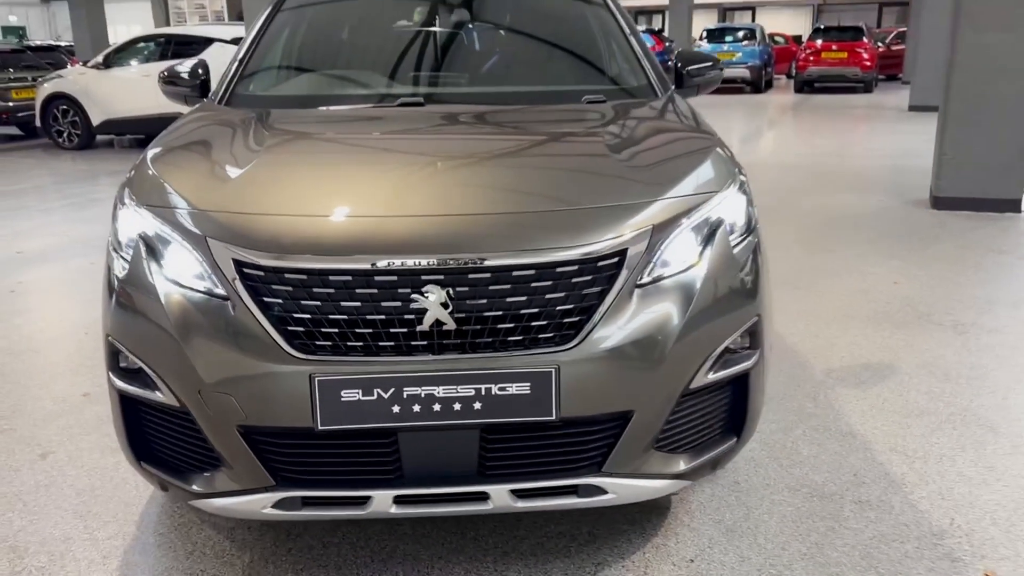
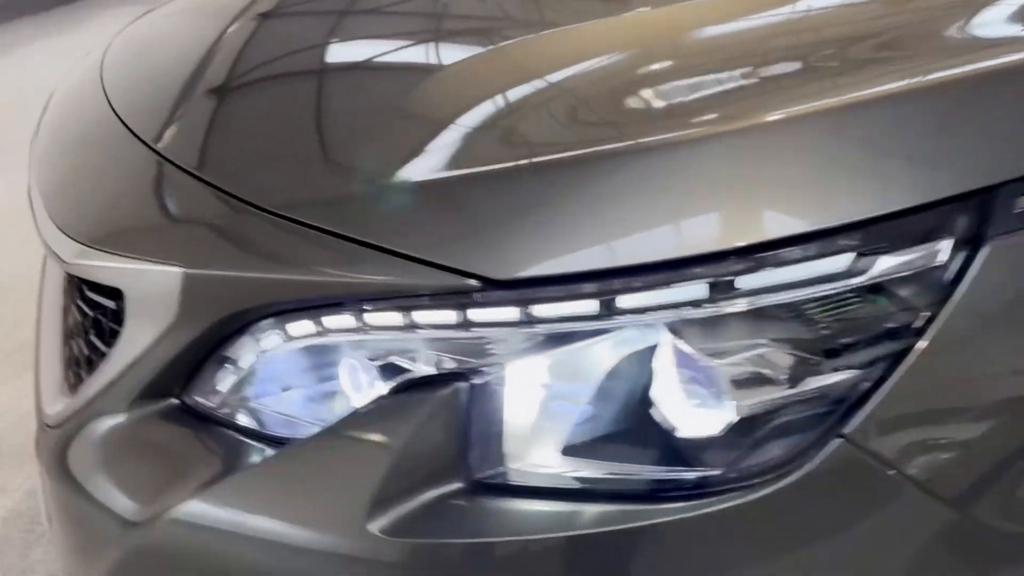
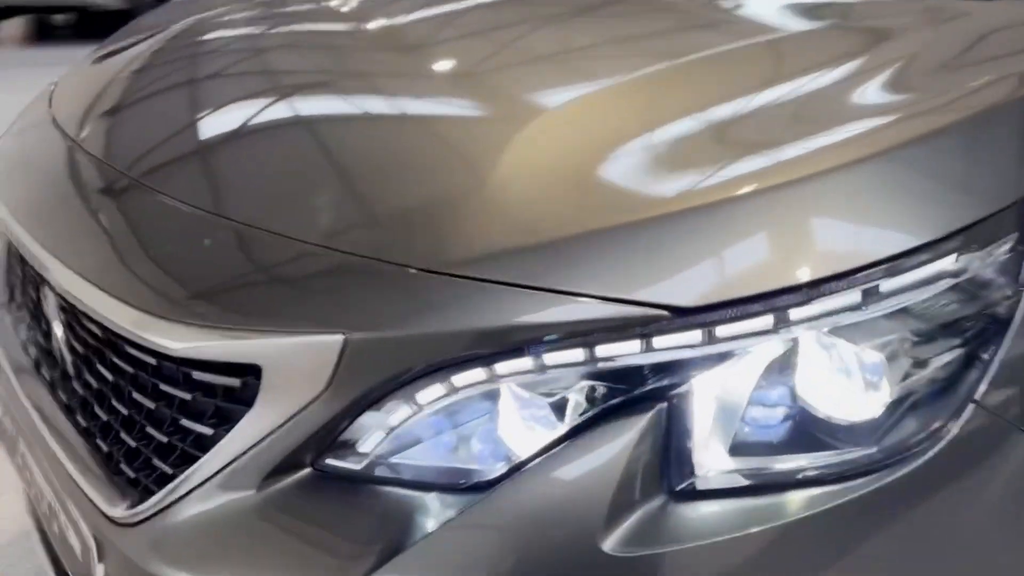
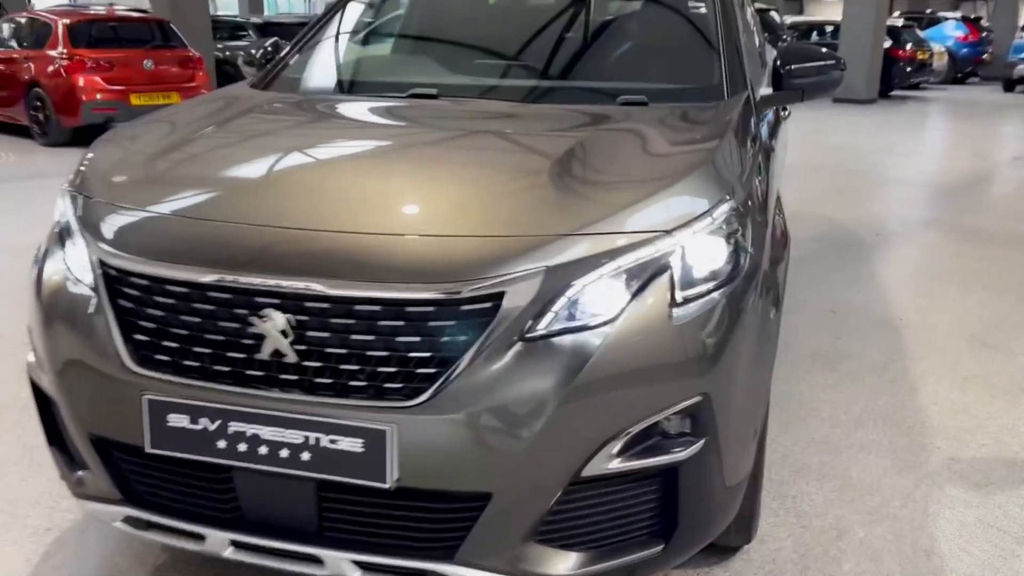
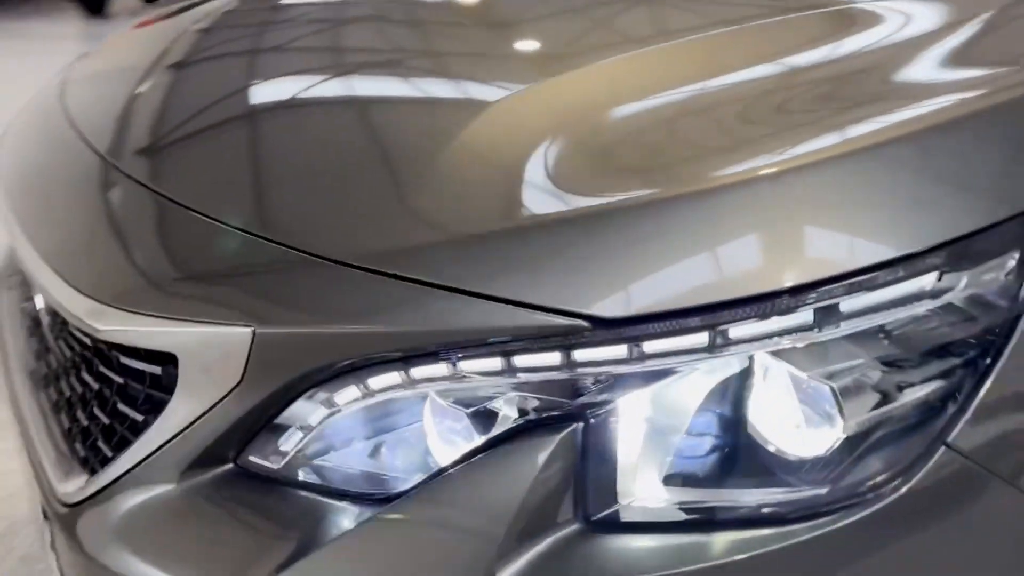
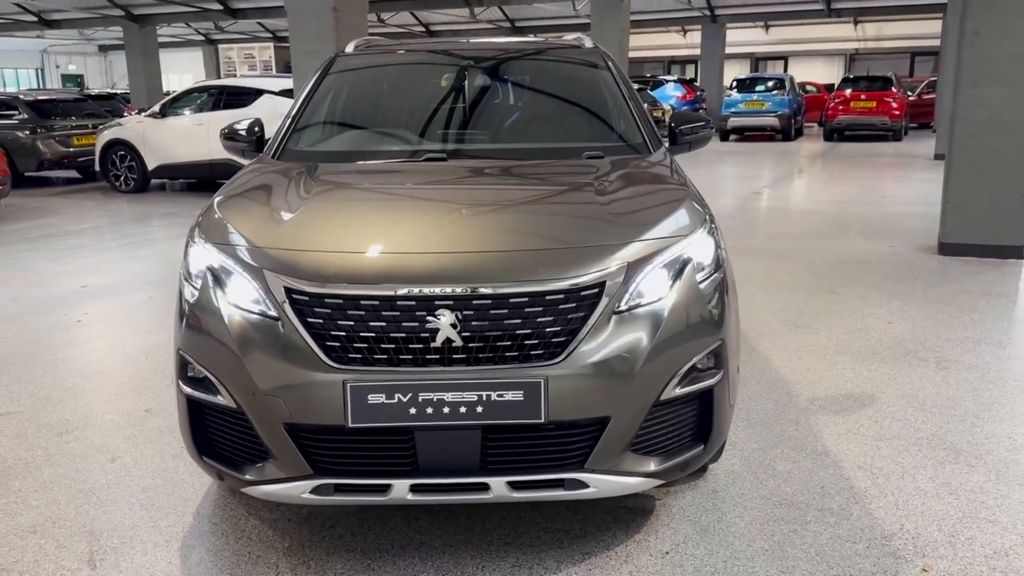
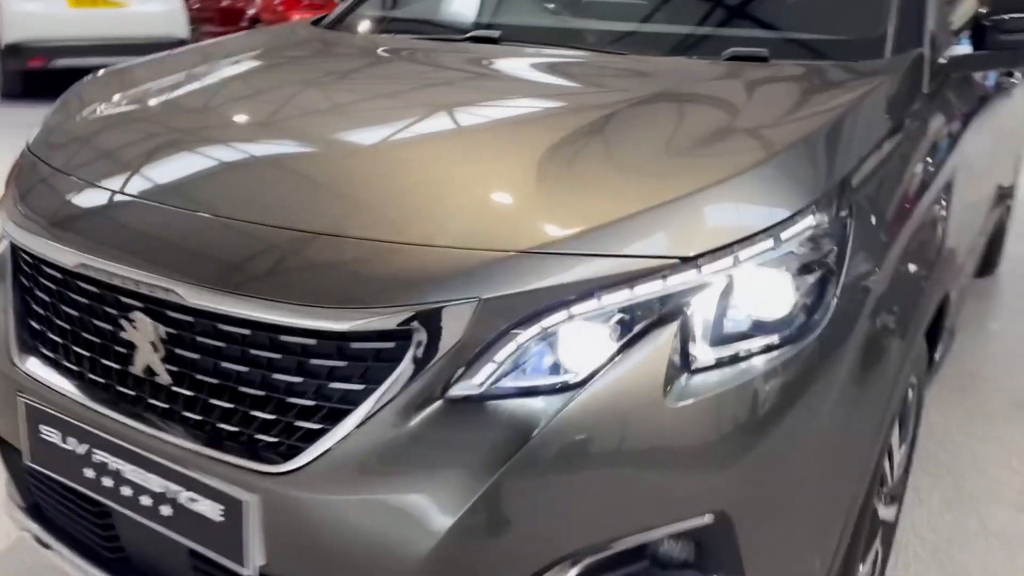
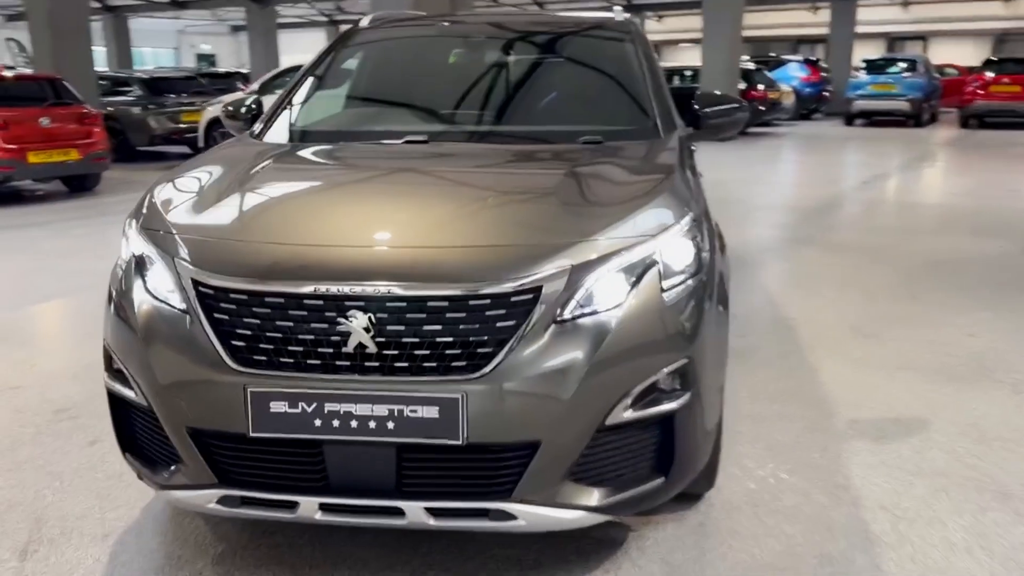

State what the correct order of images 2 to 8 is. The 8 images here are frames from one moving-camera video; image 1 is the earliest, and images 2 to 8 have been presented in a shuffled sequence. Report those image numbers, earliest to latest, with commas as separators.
6, 8, 4, 7, 3, 5, 2
